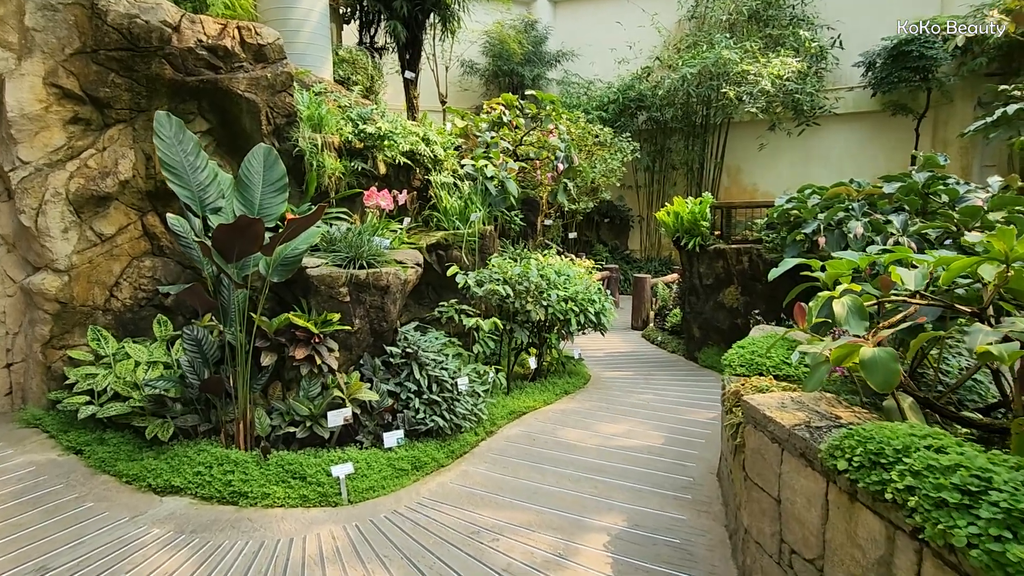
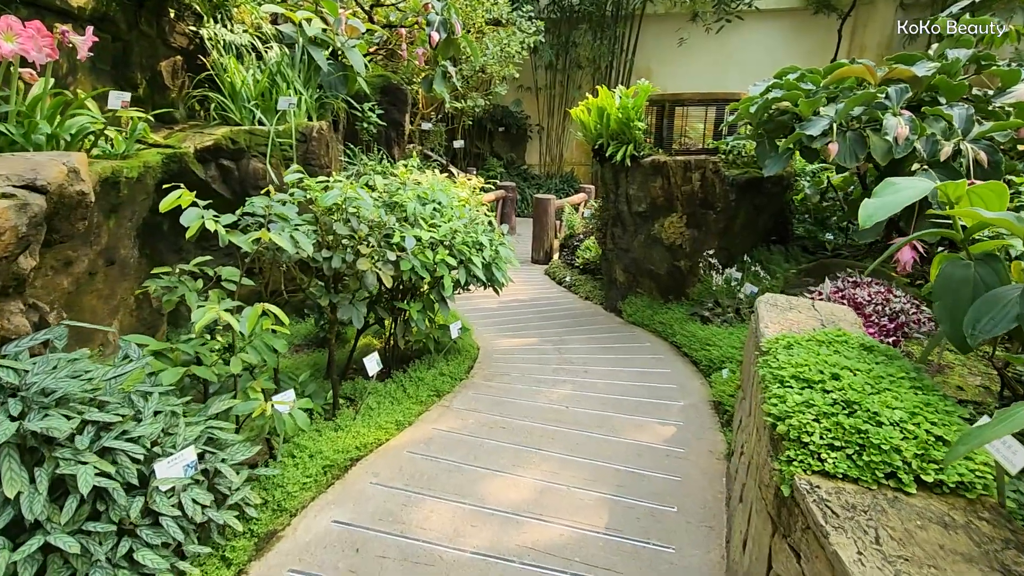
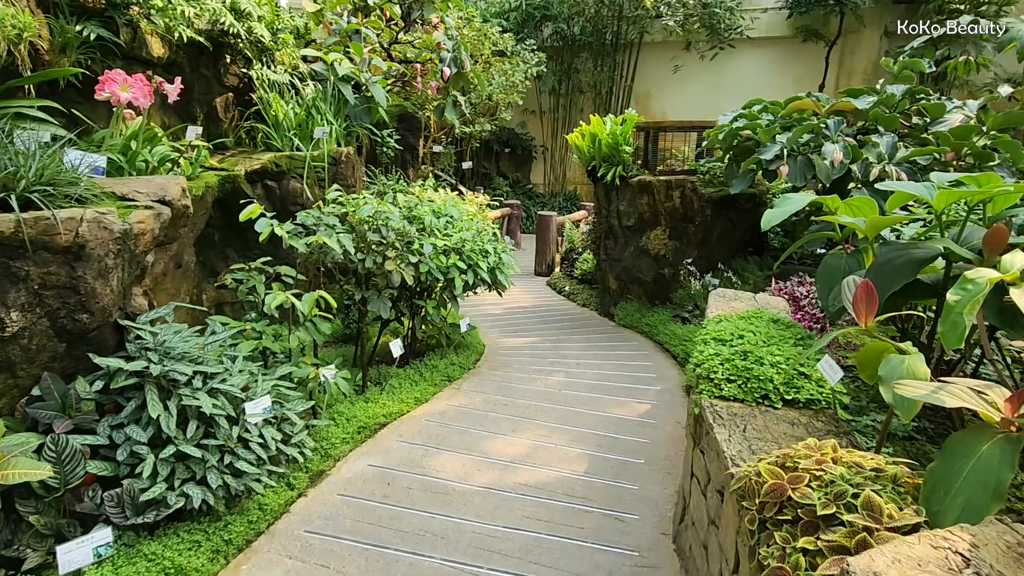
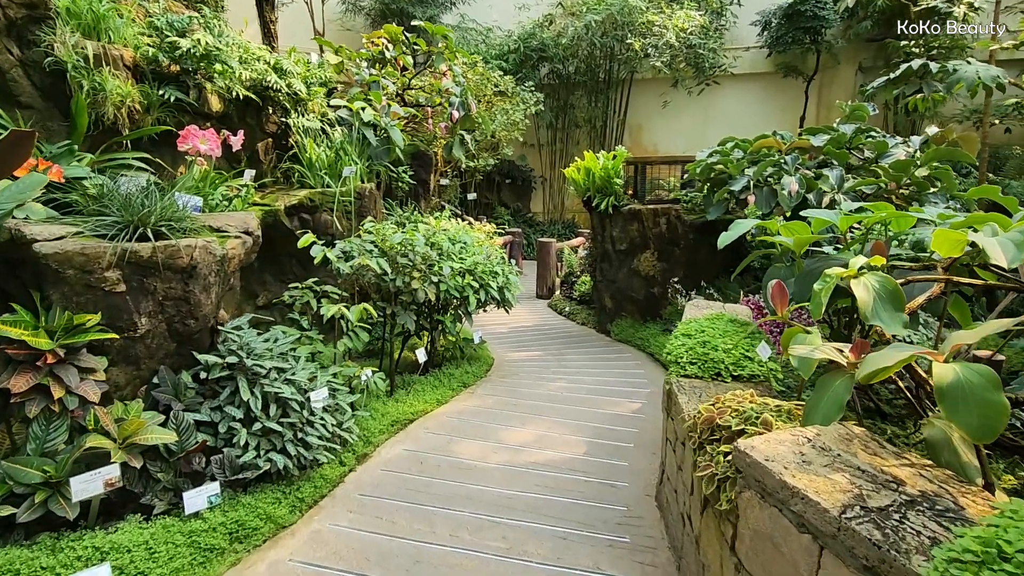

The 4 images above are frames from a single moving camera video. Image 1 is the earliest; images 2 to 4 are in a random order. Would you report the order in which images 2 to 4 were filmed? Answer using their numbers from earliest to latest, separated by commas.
4, 3, 2
